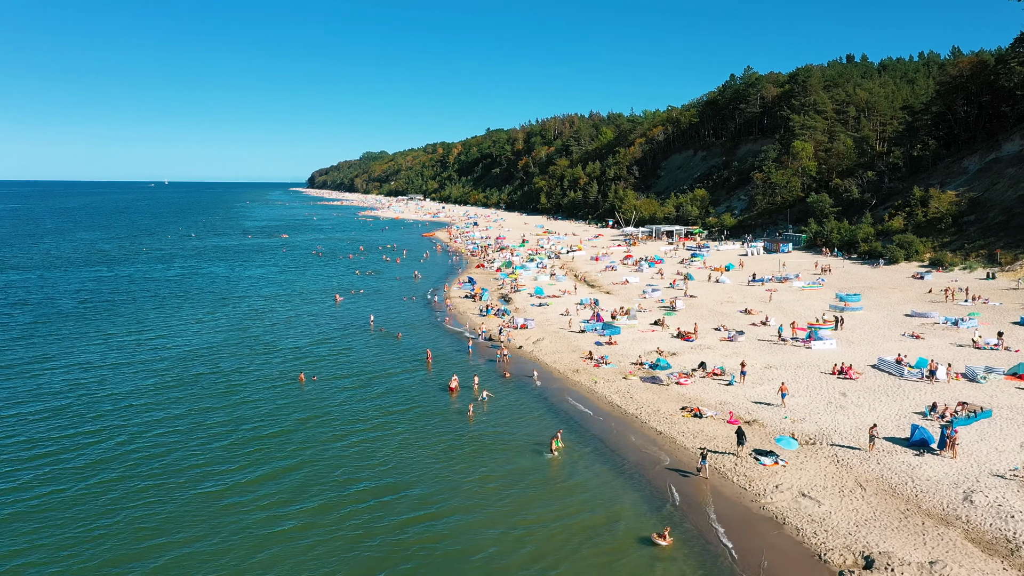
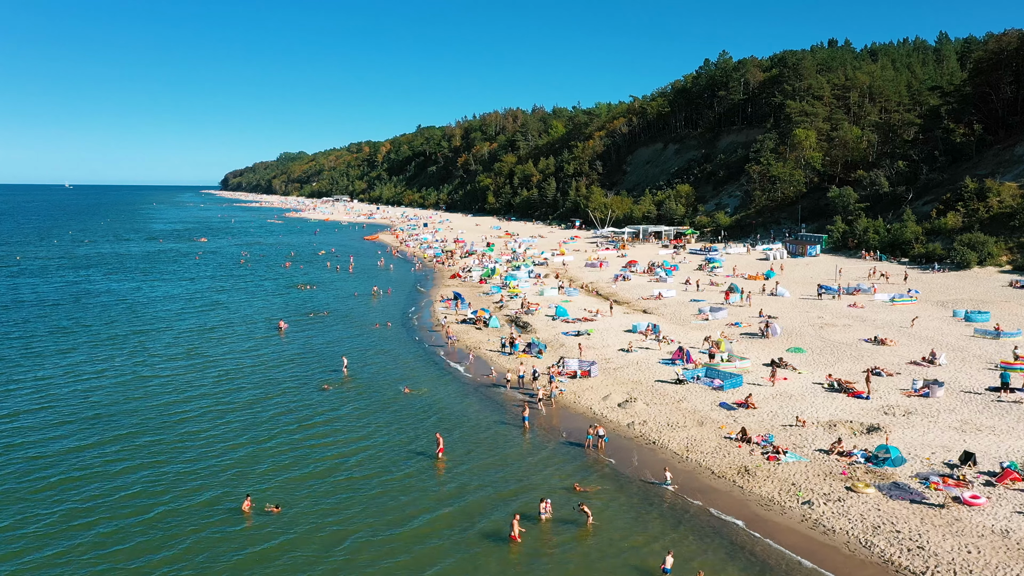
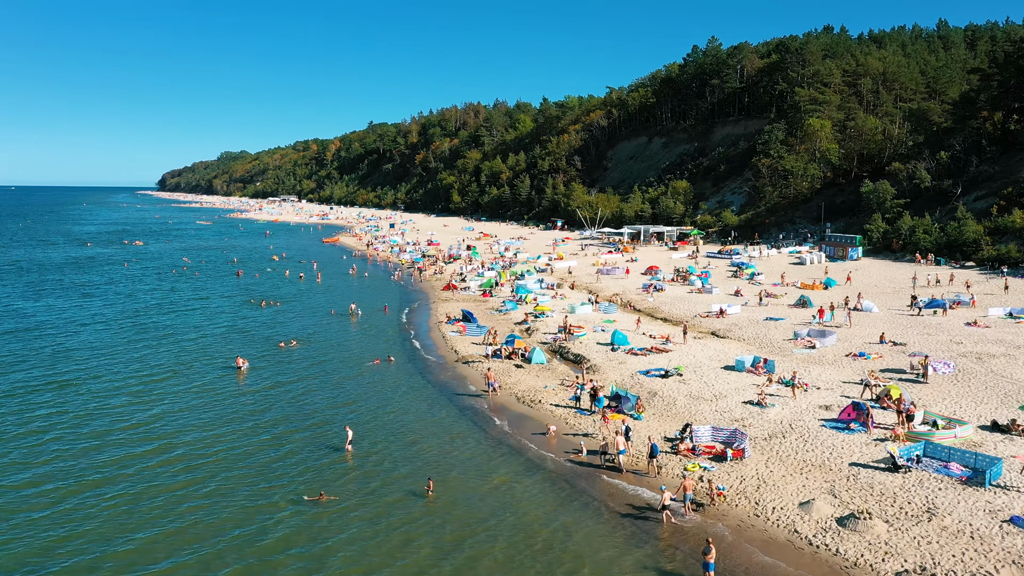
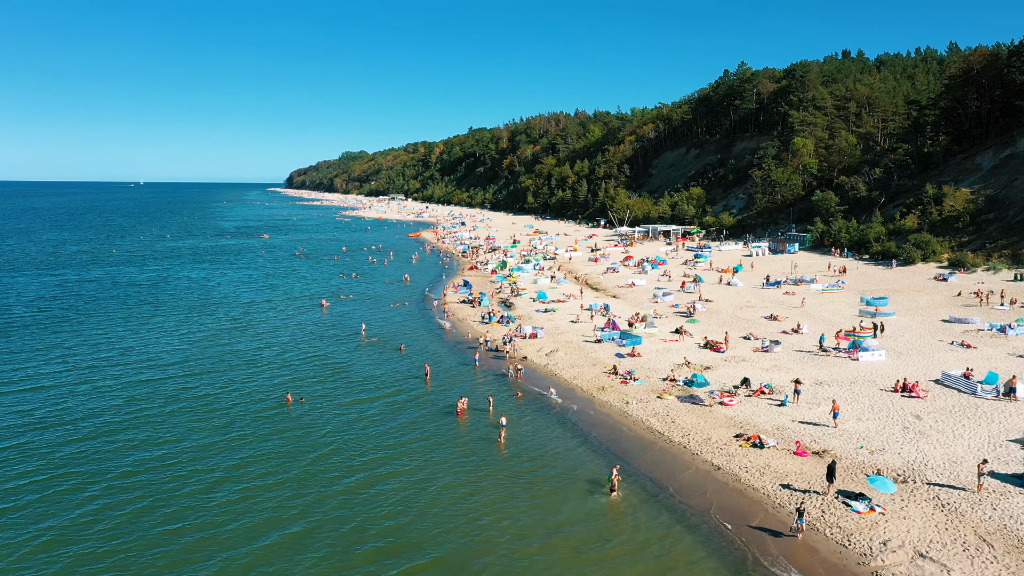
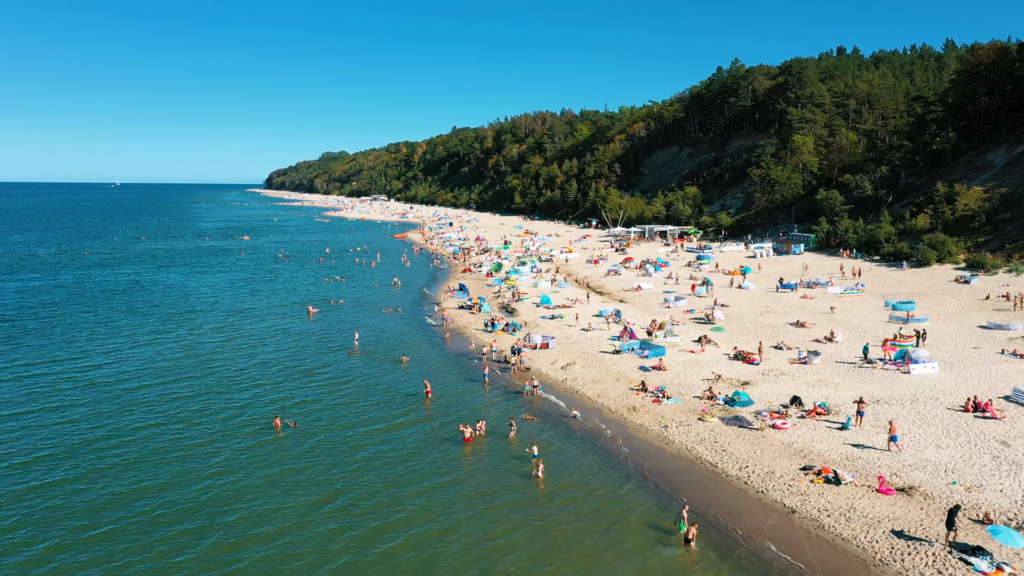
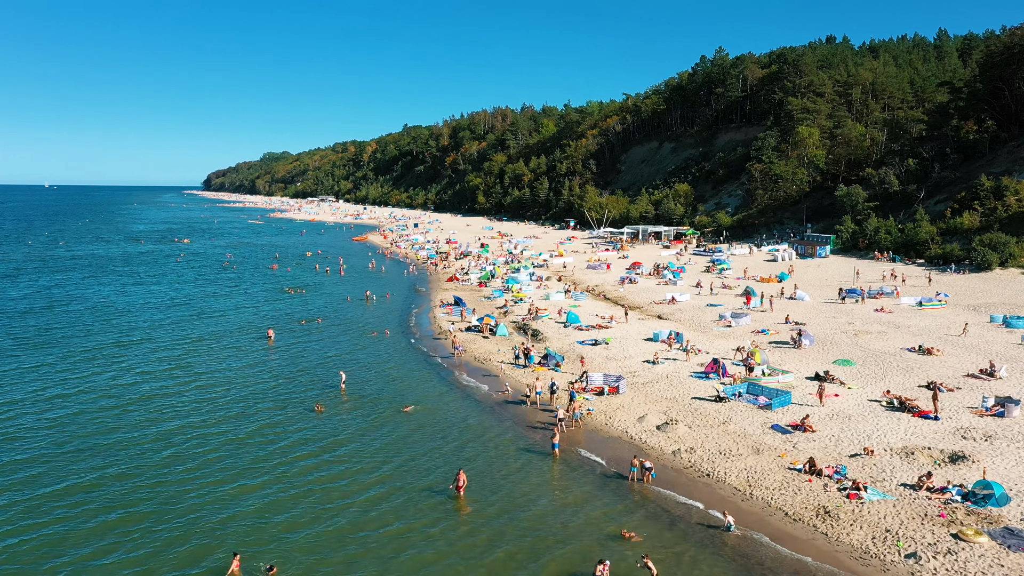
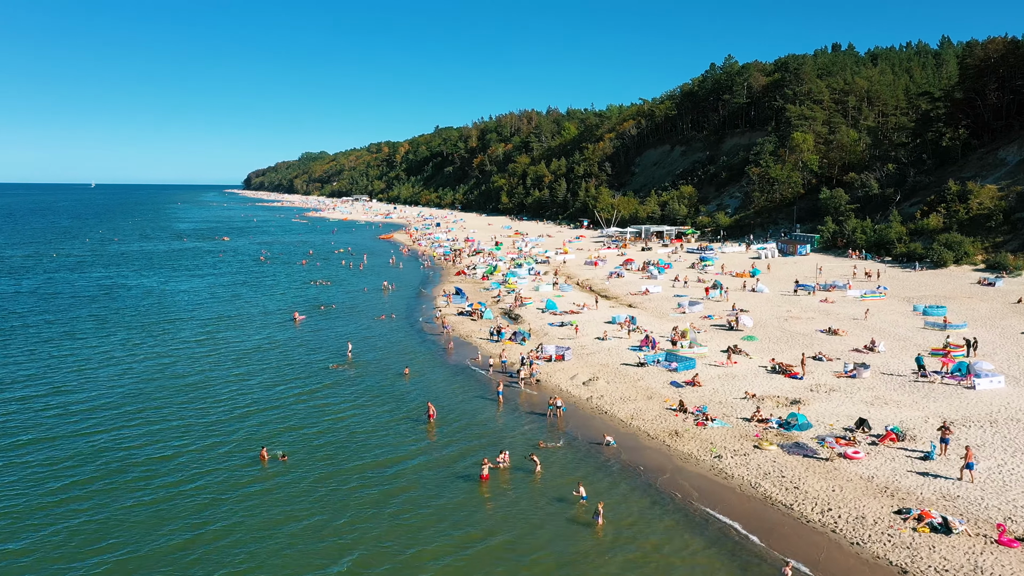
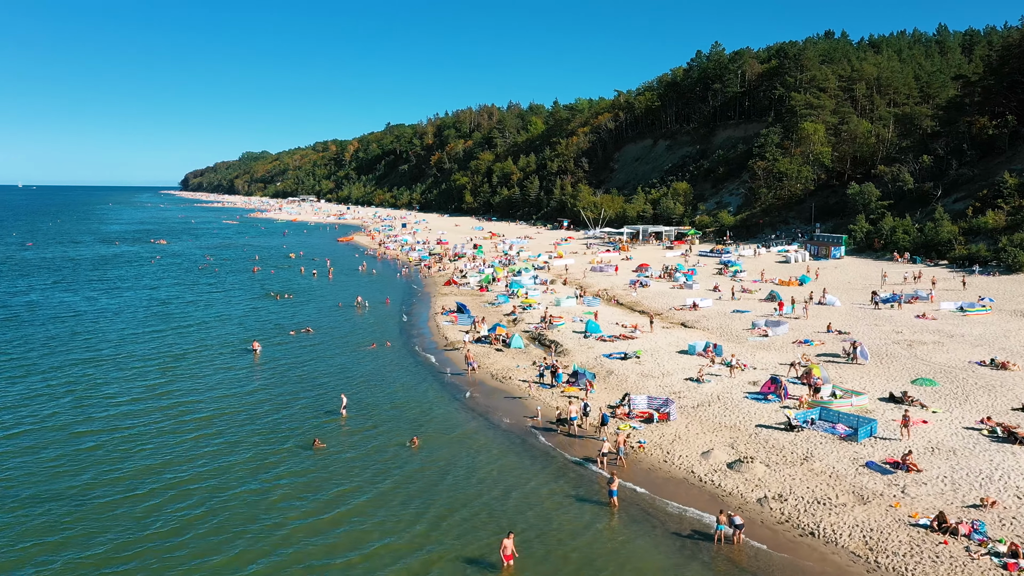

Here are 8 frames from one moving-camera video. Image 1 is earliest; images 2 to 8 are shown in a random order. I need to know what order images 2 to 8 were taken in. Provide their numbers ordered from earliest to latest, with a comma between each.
4, 5, 7, 2, 6, 8, 3
